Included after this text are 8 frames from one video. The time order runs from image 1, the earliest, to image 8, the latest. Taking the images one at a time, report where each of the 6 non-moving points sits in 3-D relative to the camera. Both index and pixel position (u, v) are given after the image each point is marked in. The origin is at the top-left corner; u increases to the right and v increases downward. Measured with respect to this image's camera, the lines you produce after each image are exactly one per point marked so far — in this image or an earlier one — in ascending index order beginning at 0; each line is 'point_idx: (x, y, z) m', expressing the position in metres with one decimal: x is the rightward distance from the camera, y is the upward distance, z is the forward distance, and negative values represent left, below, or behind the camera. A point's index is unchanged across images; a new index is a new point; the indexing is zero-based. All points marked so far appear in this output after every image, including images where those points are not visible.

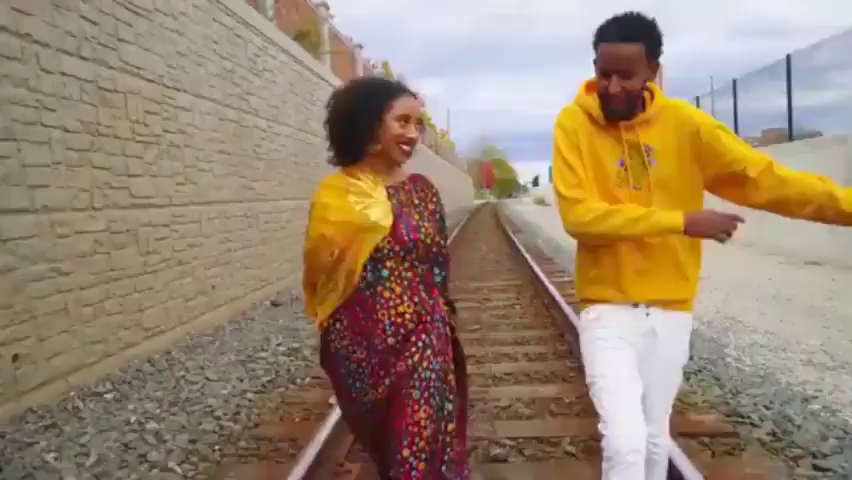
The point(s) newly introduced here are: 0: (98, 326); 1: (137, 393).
0: (-2.4, -0.6, +6.8) m
1: (-1.9, -1.0, +6.3) m
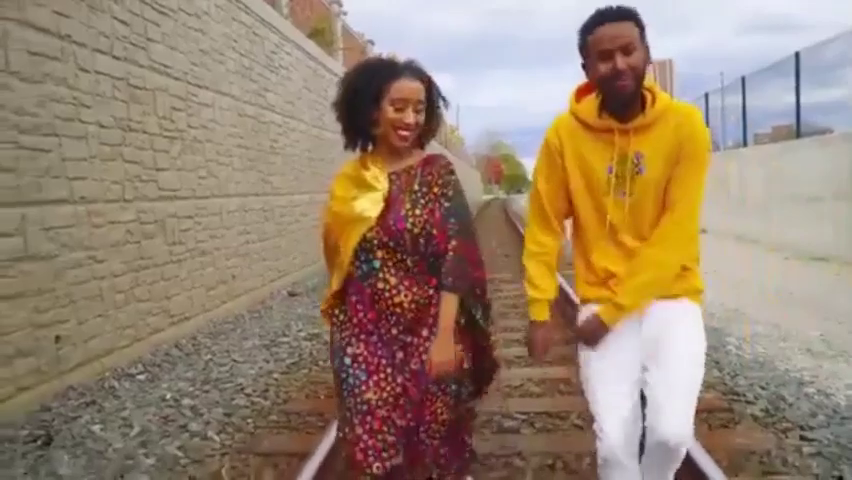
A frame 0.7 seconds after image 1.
0: (-2.3, -0.5, +7.2) m
1: (-1.8, -1.0, +6.7) m
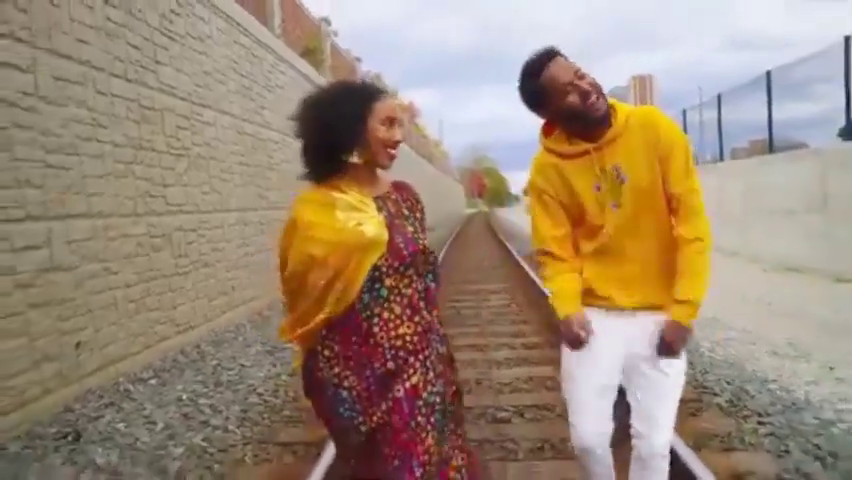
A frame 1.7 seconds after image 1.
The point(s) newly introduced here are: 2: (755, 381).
0: (-2.3, -0.6, +7.6) m
1: (-1.9, -1.0, +7.1) m
2: (+2.4, -1.0, +6.9) m
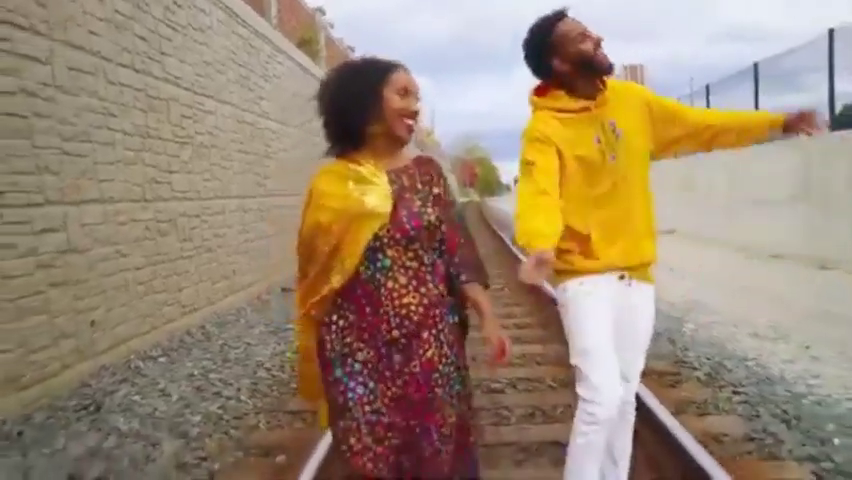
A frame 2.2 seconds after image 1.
0: (-2.3, -0.5, +8.0) m
1: (-1.9, -0.9, +7.4) m
2: (+2.4, -0.9, +7.3) m
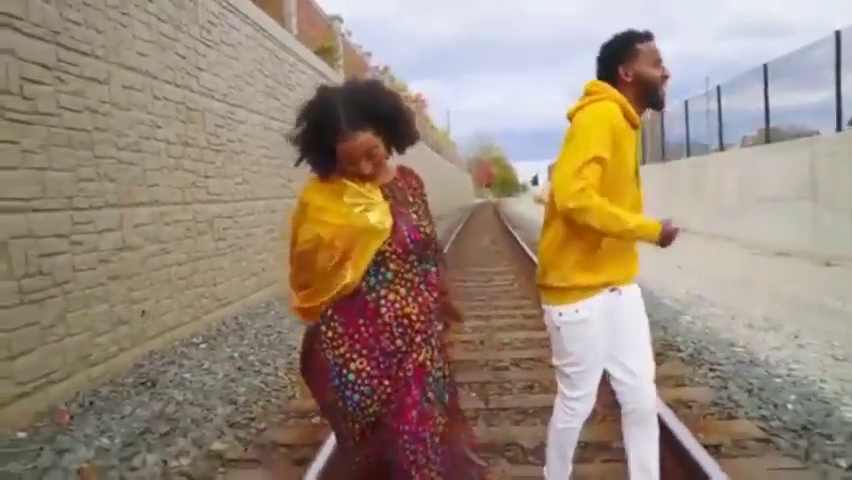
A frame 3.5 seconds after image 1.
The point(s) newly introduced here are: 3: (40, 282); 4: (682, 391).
0: (-2.2, -0.5, +8.8) m
1: (-1.8, -0.9, +8.2) m
2: (+2.5, -0.9, +8.0) m
3: (-2.3, -0.3, +5.7) m
4: (+1.4, -0.8, +5.3) m
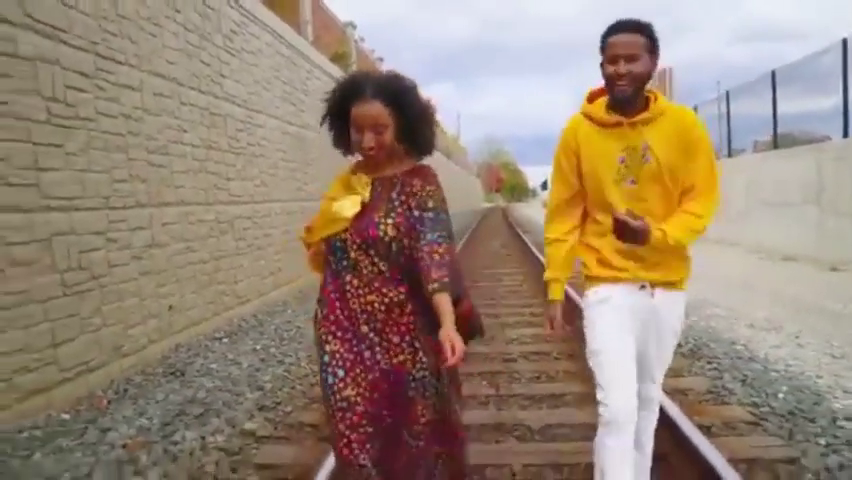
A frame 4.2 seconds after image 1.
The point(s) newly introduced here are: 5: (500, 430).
0: (-2.1, -0.5, +9.2) m
1: (-1.6, -0.9, +8.6) m
2: (+2.6, -0.9, +8.4) m
3: (-2.2, -0.2, +6.1) m
4: (+1.5, -0.8, +5.7) m
5: (+0.4, -1.0, +4.8) m
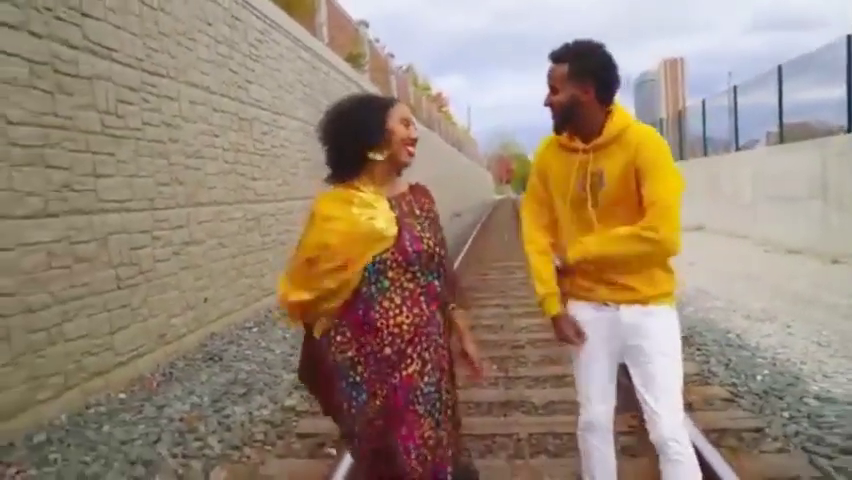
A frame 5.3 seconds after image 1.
0: (-1.9, -0.5, +9.9) m
1: (-1.5, -0.9, +9.3) m
2: (+2.7, -0.9, +9.0) m
3: (-2.1, -0.2, +6.8) m
4: (+1.6, -0.8, +6.3) m
5: (+0.5, -1.0, +5.4) m
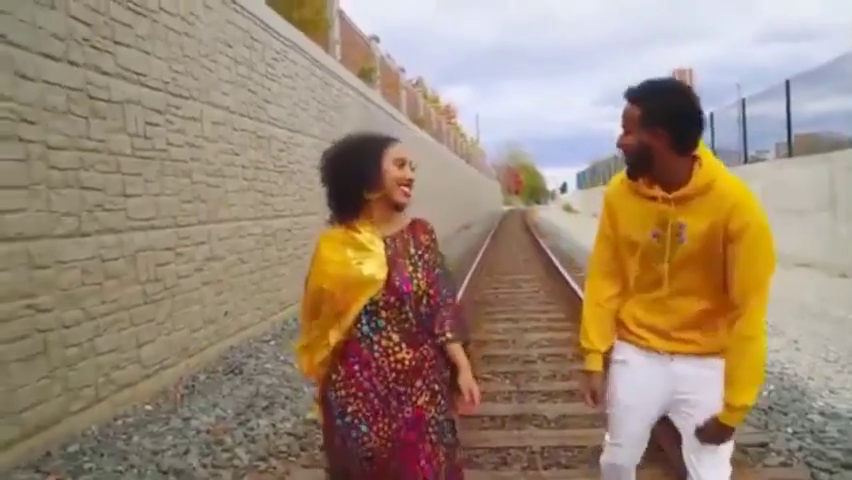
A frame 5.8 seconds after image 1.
0: (-1.8, -0.6, +10.1) m
1: (-1.4, -1.0, +9.6) m
2: (+2.9, -1.0, +9.2) m
3: (-2.0, -0.3, +7.0) m
4: (+1.7, -1.0, +6.5) m
5: (+0.6, -1.1, +5.7) m
